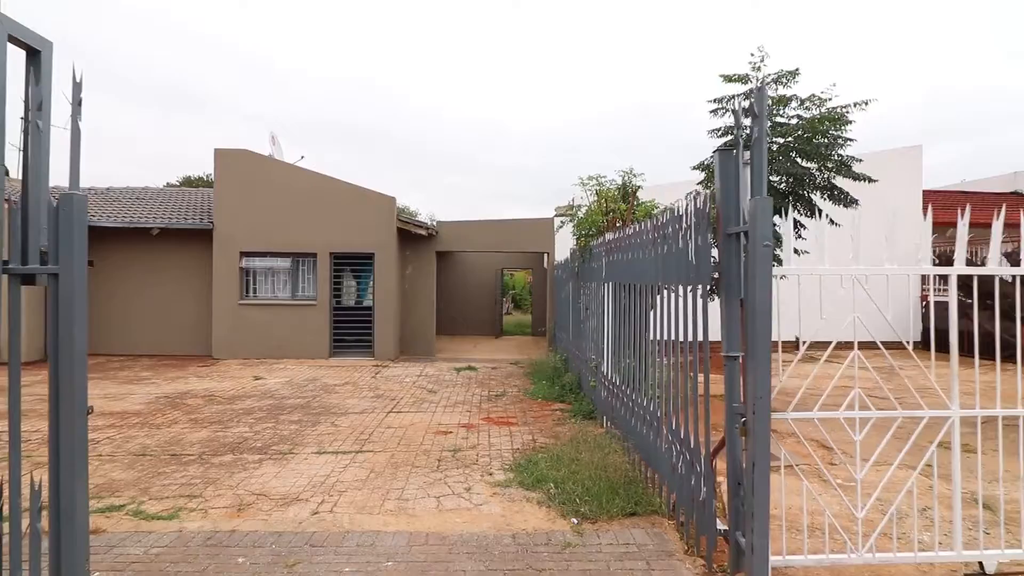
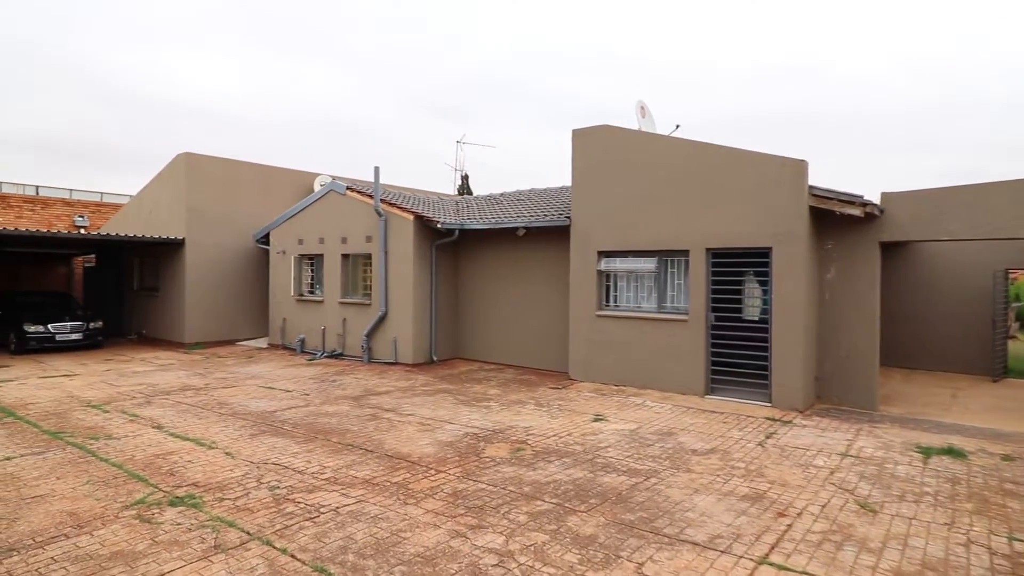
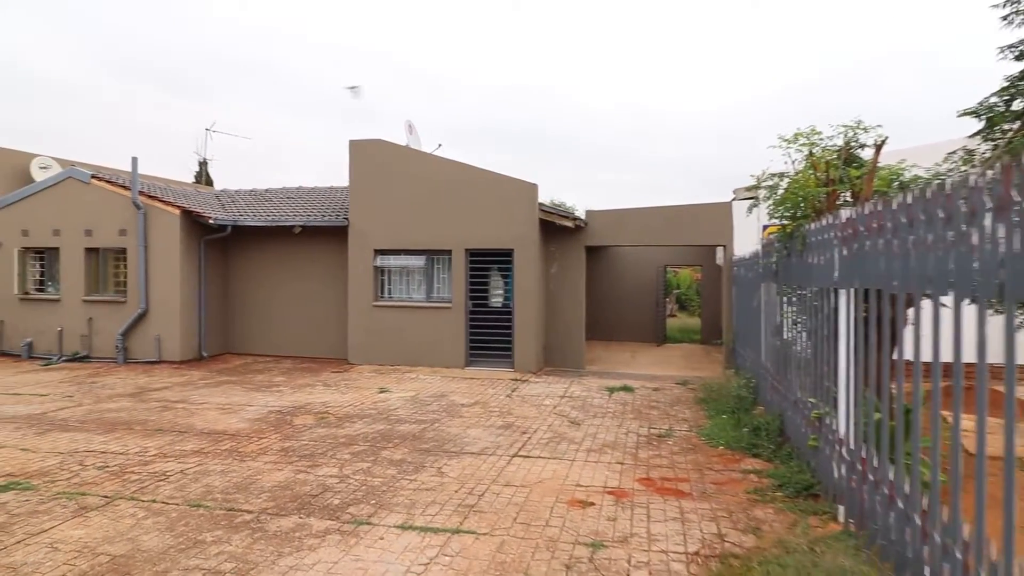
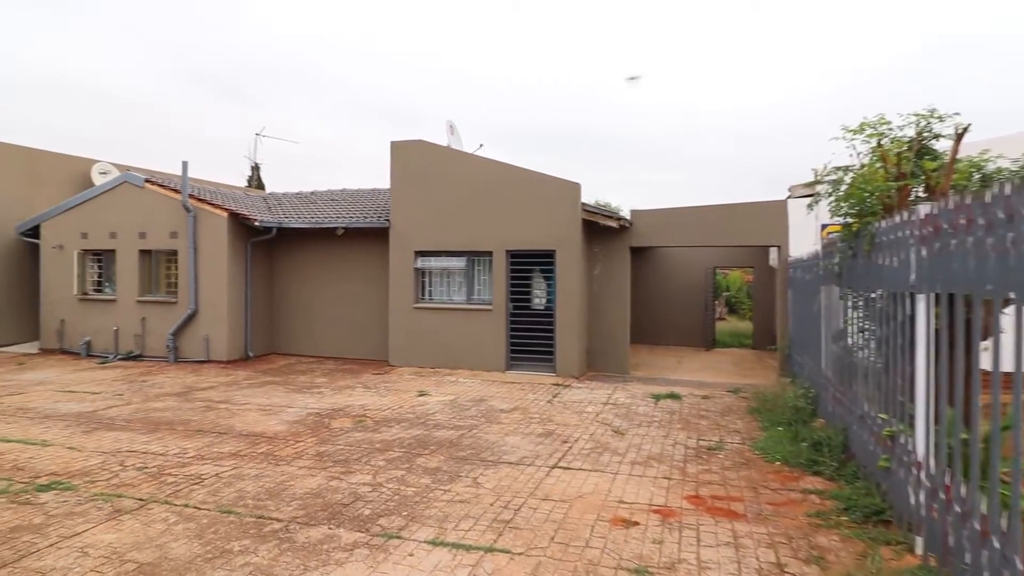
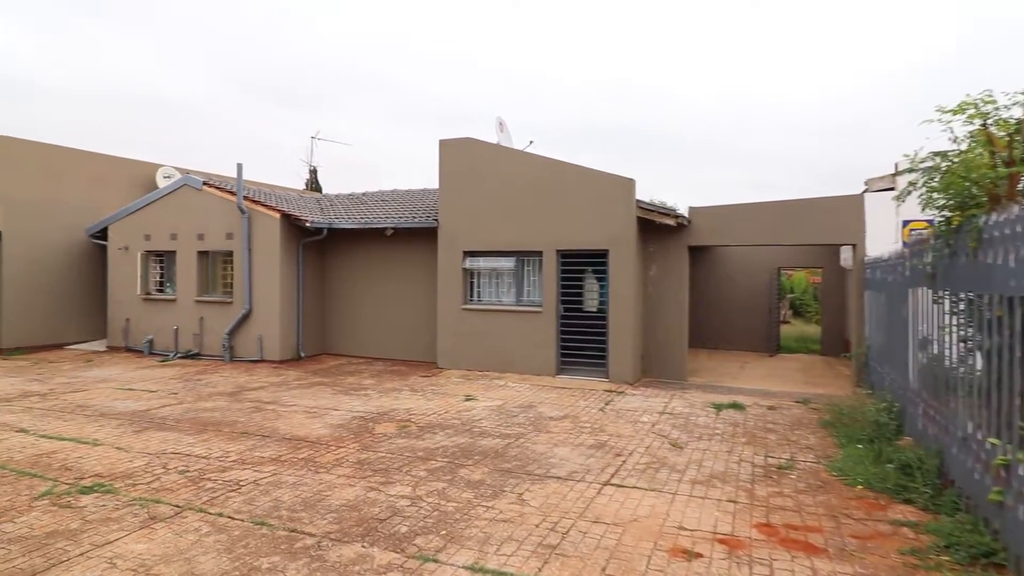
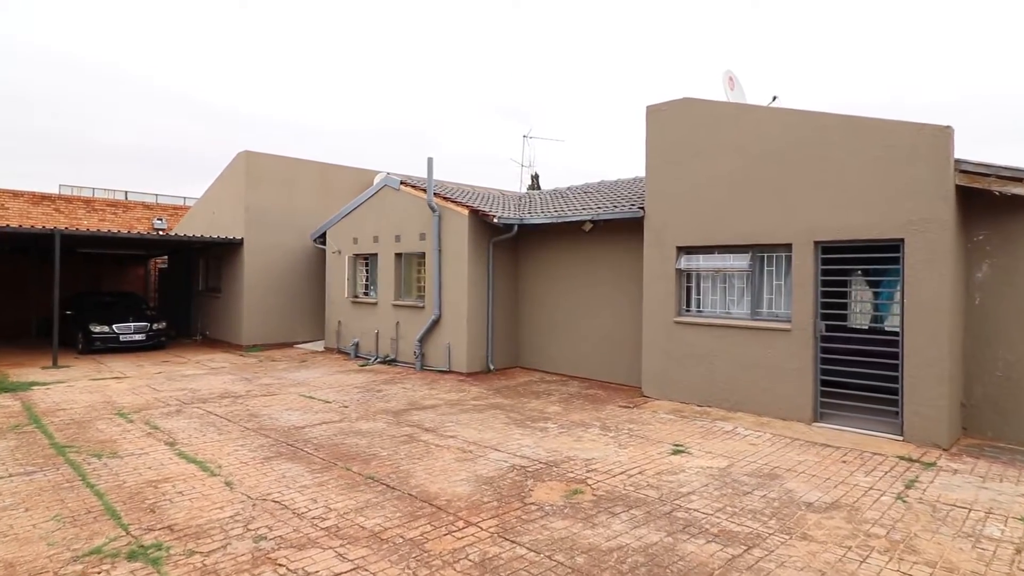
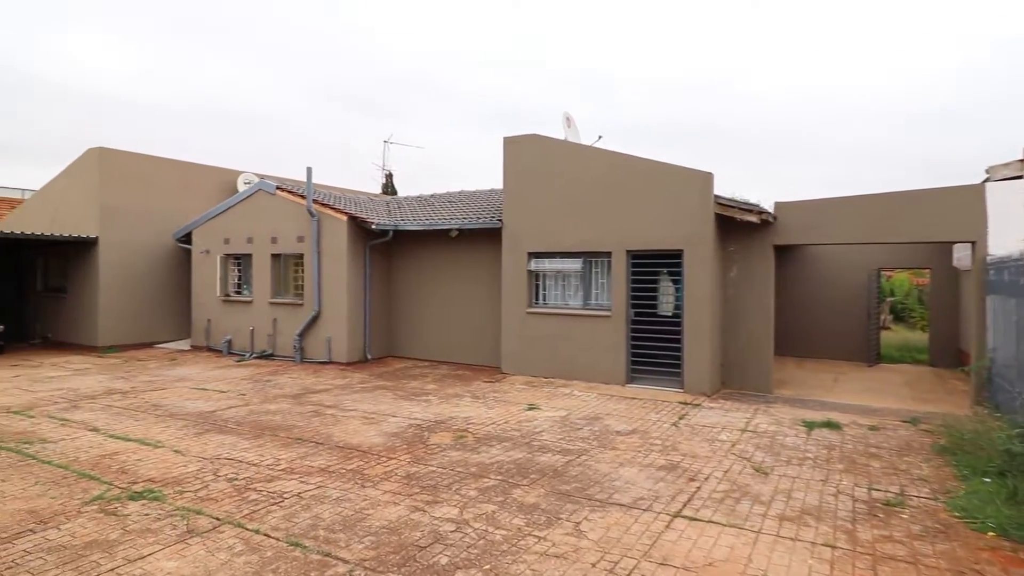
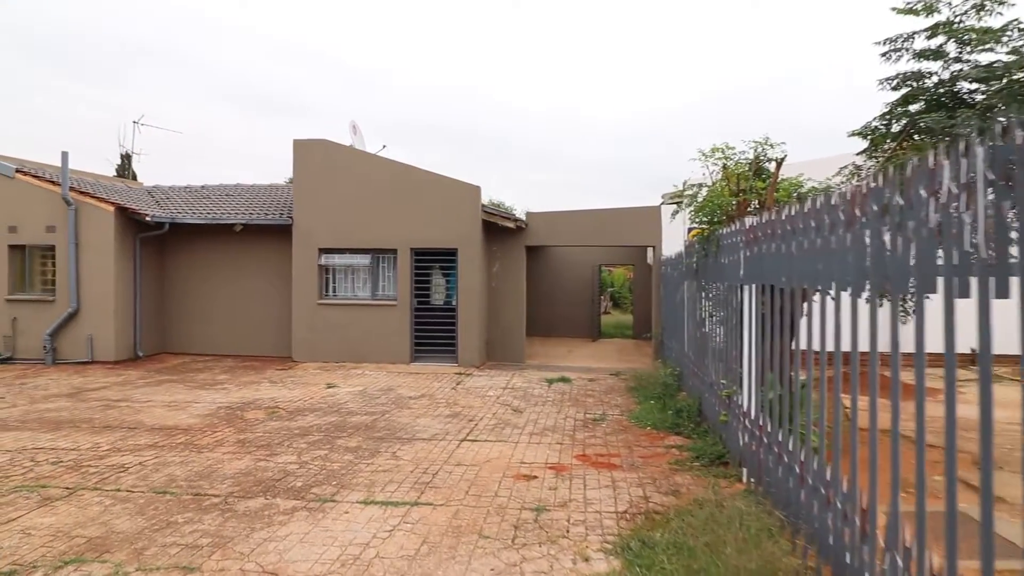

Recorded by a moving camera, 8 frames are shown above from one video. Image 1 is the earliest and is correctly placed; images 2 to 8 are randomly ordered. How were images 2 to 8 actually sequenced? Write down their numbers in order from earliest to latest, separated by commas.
8, 3, 4, 5, 7, 2, 6
